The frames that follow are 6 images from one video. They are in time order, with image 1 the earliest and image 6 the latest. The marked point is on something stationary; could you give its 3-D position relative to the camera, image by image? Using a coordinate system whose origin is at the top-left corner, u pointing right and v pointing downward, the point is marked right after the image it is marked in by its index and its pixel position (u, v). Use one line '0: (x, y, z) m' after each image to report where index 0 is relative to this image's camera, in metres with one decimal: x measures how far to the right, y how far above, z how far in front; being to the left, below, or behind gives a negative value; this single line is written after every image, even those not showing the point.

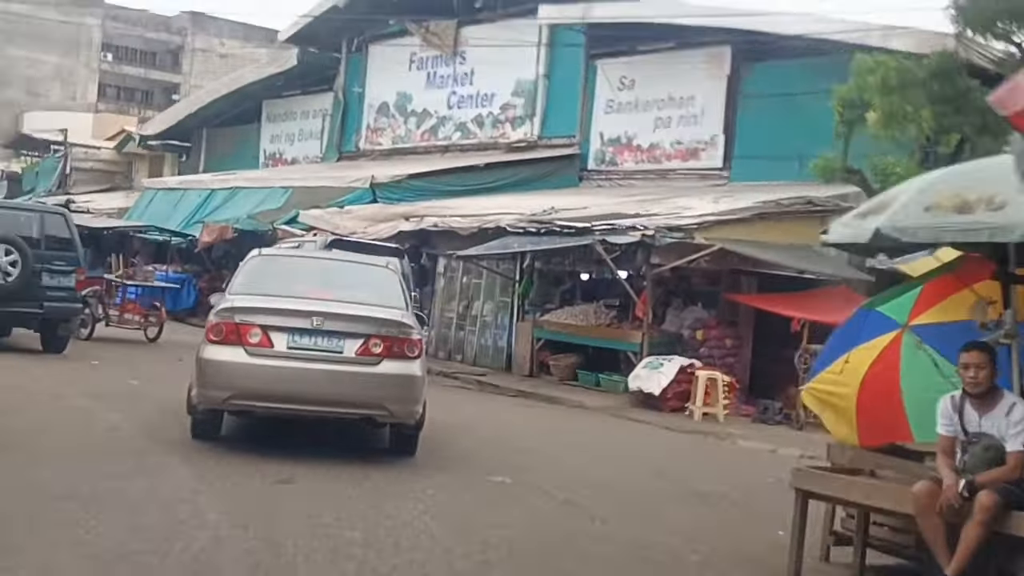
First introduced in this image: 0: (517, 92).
0: (+0.1, +2.9, +17.9) m
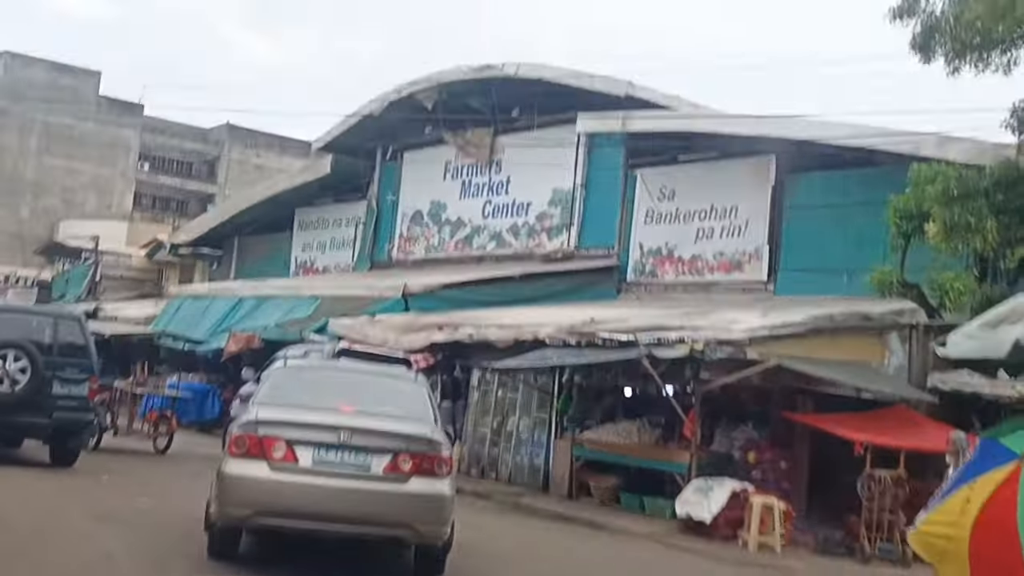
0: (+0.6, +1.2, +17.5) m
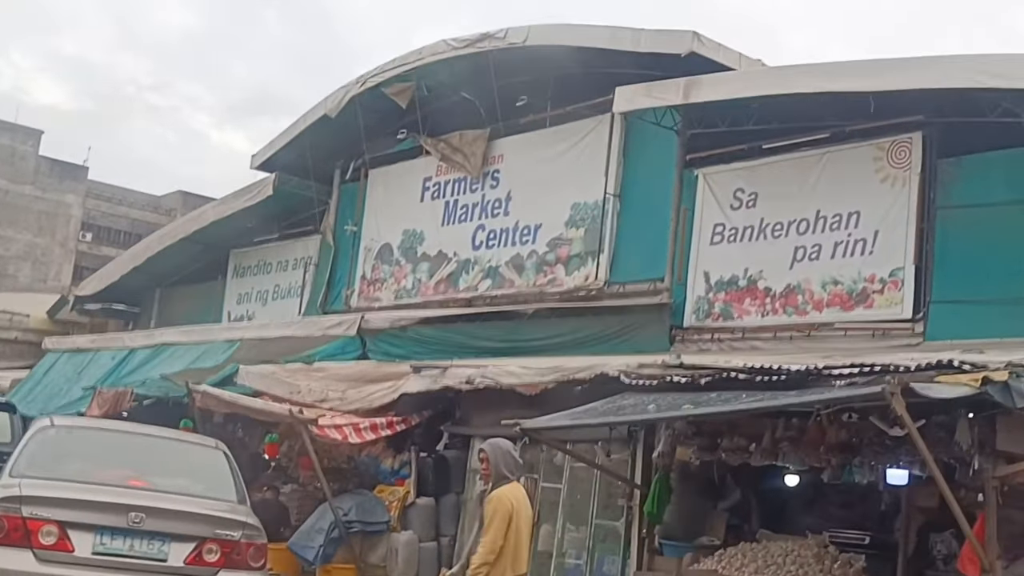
0: (+0.6, +0.7, +12.7) m
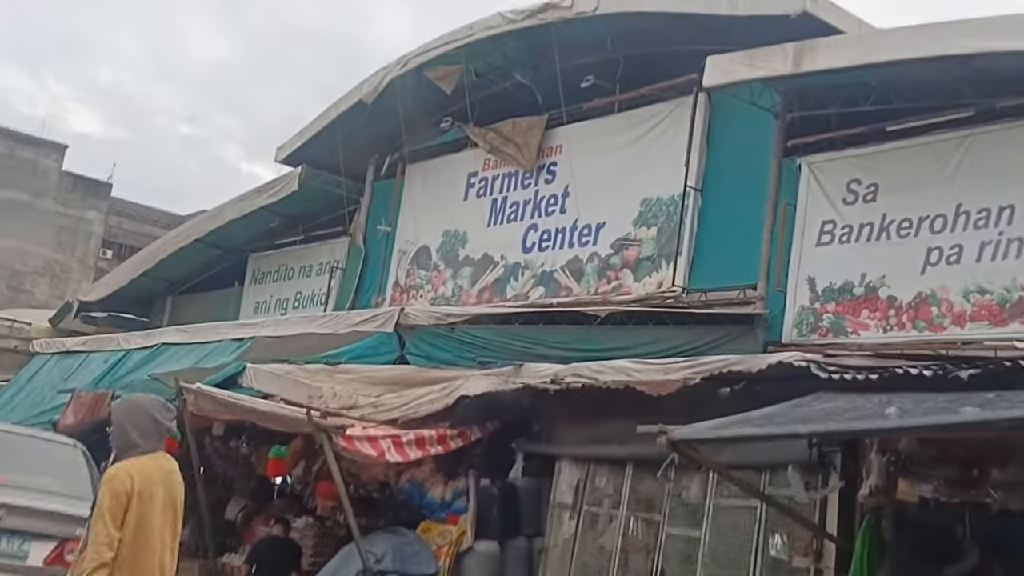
0: (+1.2, +0.6, +10.9) m
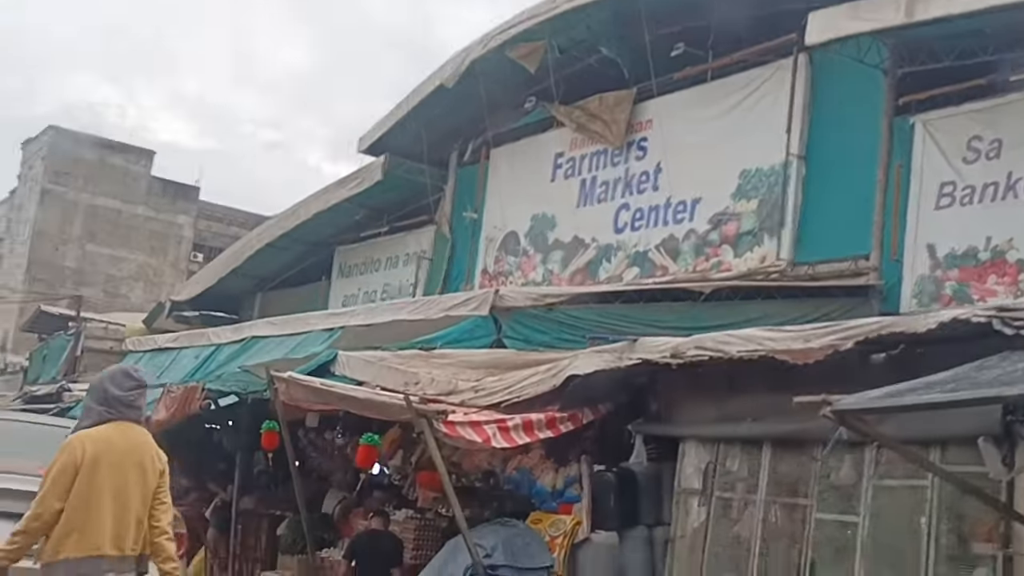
0: (+2.0, +0.8, +10.3) m
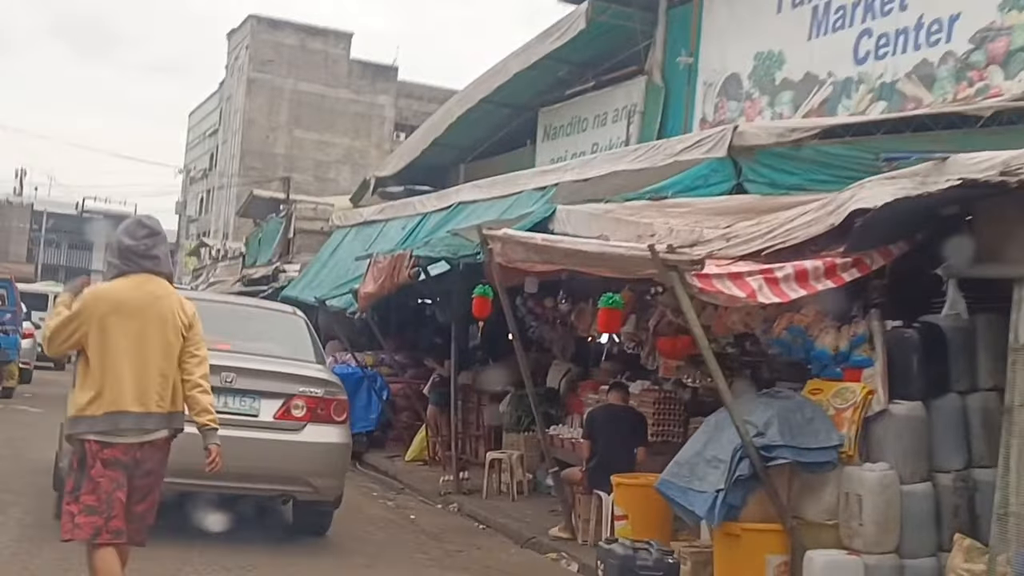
0: (+3.7, +2.1, +8.8) m
